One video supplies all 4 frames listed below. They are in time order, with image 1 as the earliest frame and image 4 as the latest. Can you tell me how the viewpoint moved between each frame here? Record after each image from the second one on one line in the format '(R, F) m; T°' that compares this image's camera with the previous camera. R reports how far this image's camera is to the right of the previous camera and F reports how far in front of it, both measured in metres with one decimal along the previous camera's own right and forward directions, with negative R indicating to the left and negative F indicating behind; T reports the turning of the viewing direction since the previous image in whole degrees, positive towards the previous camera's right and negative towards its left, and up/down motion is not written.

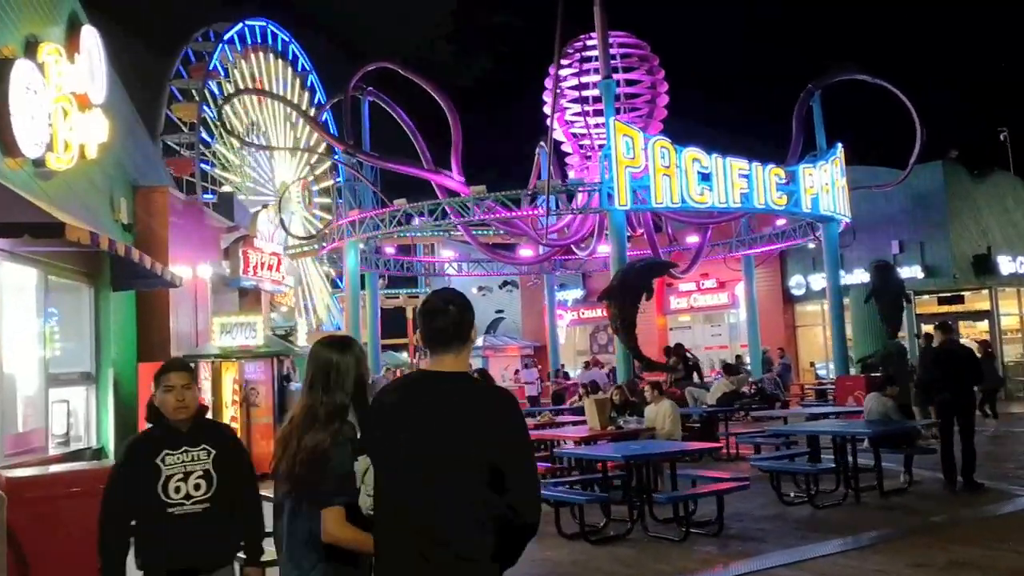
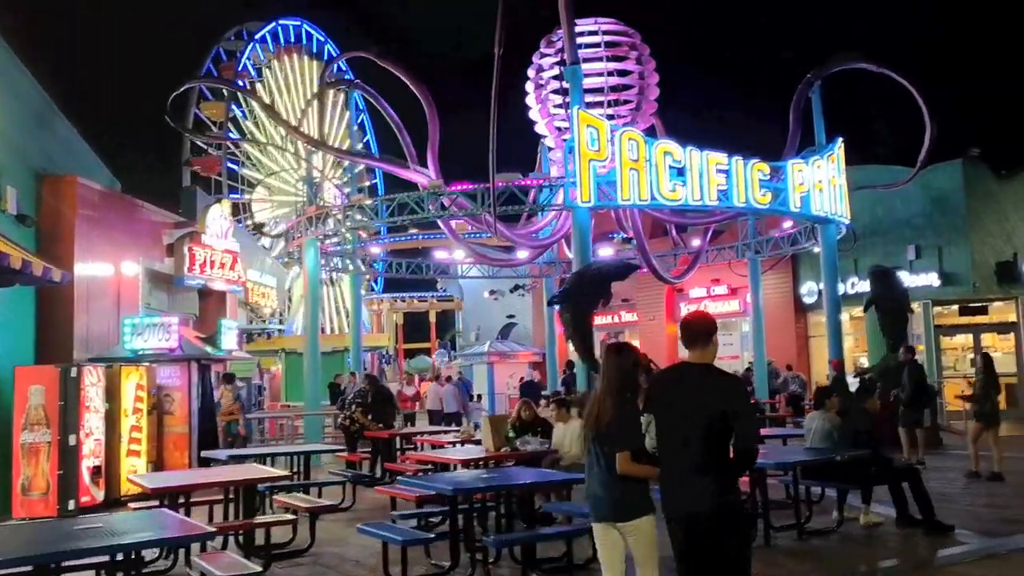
(+1.8, +1.4) m; -3°
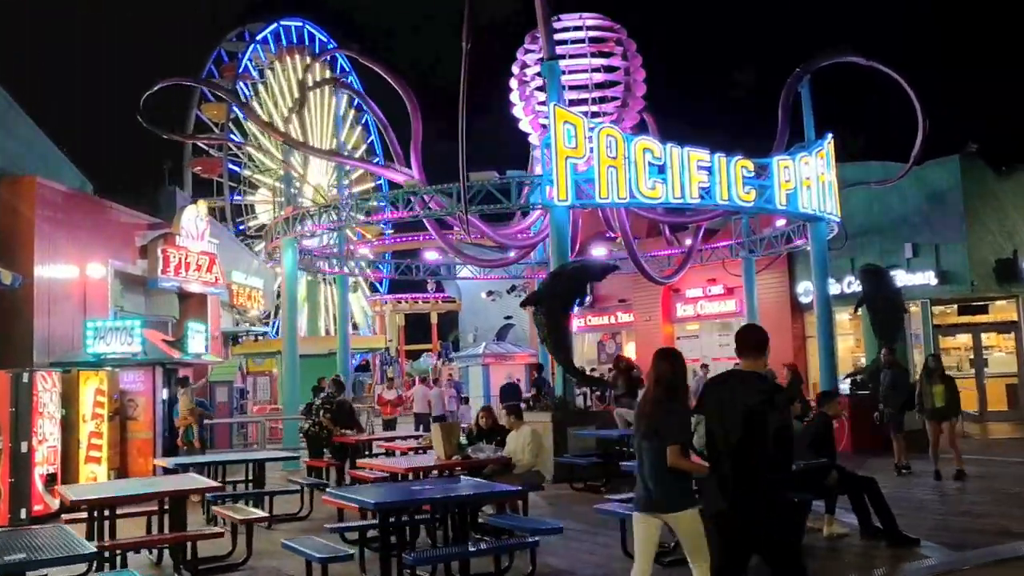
(+0.6, +0.4) m; -1°
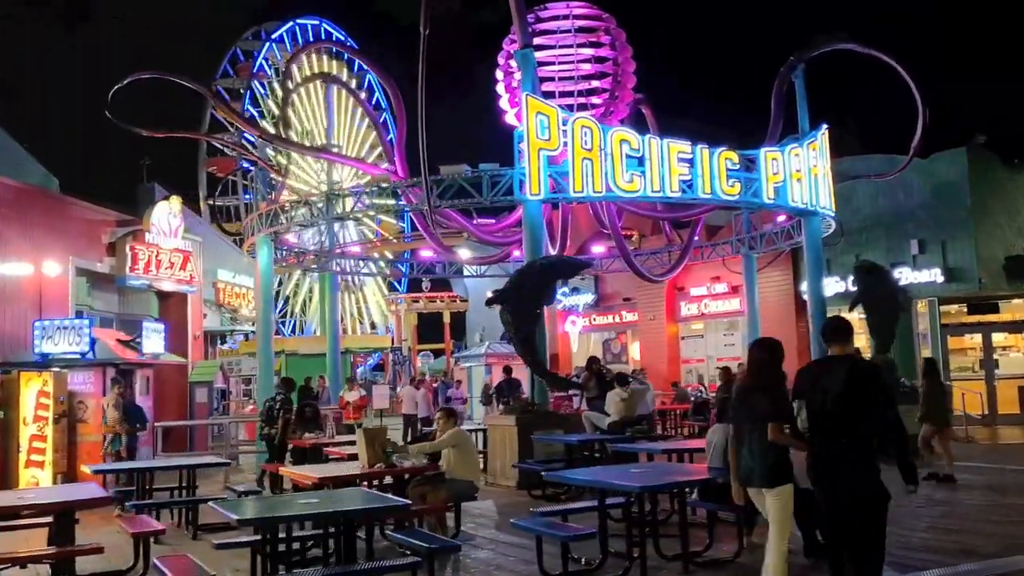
(+0.9, +0.6) m; -2°
